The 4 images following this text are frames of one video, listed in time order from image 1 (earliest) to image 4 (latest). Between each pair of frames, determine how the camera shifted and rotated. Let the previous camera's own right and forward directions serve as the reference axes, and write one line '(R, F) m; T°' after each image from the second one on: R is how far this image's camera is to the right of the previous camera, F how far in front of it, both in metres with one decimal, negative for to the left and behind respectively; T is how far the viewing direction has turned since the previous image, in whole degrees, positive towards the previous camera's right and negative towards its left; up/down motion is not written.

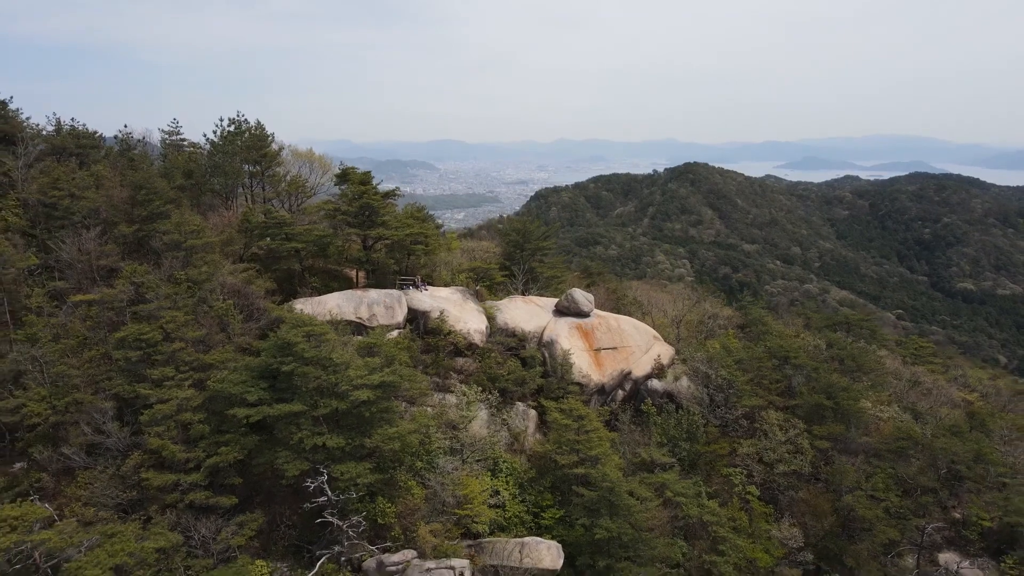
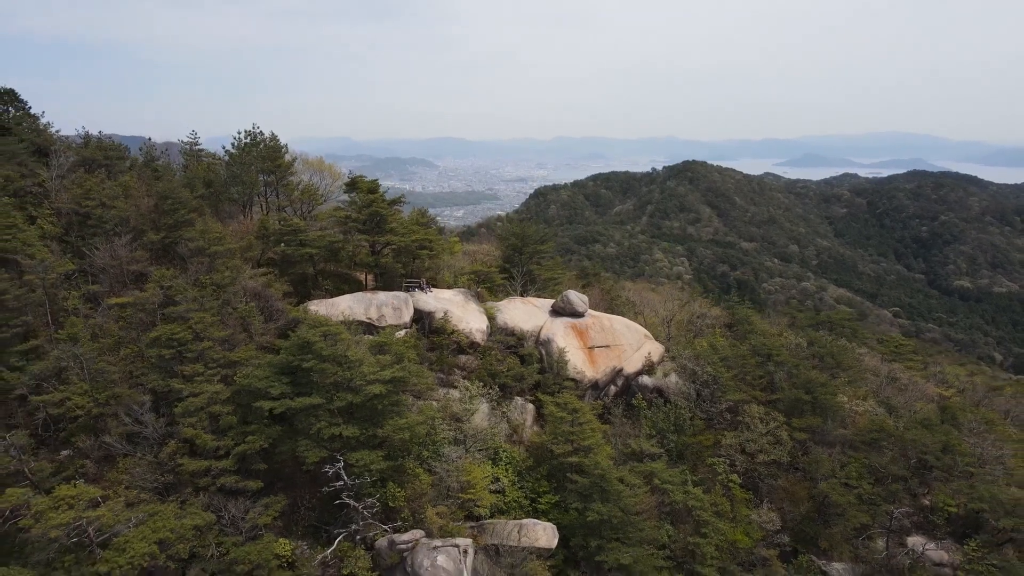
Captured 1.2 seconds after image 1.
(0.0, -0.9) m; 0°
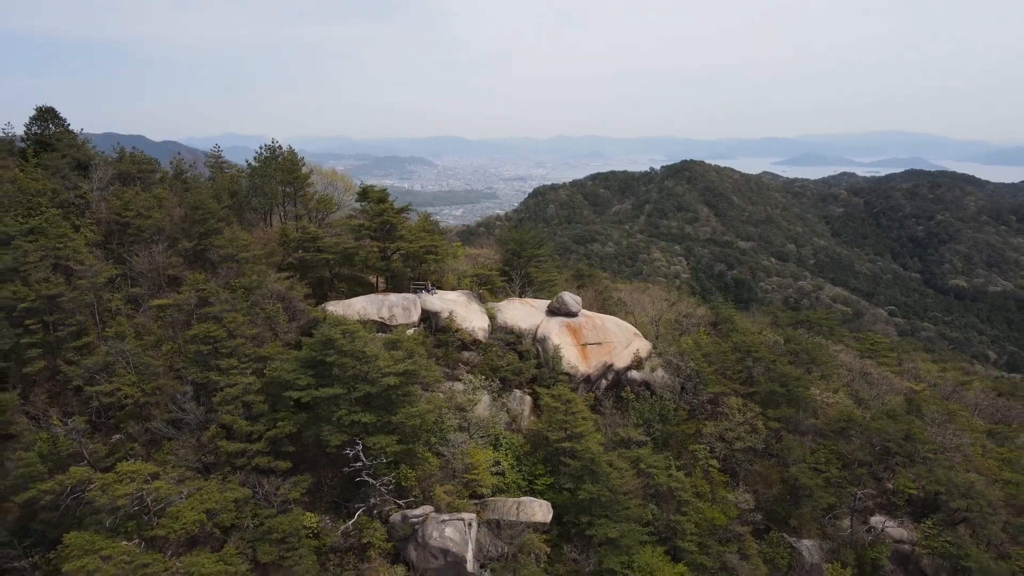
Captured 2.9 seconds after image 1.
(0.0, -1.3) m; 0°
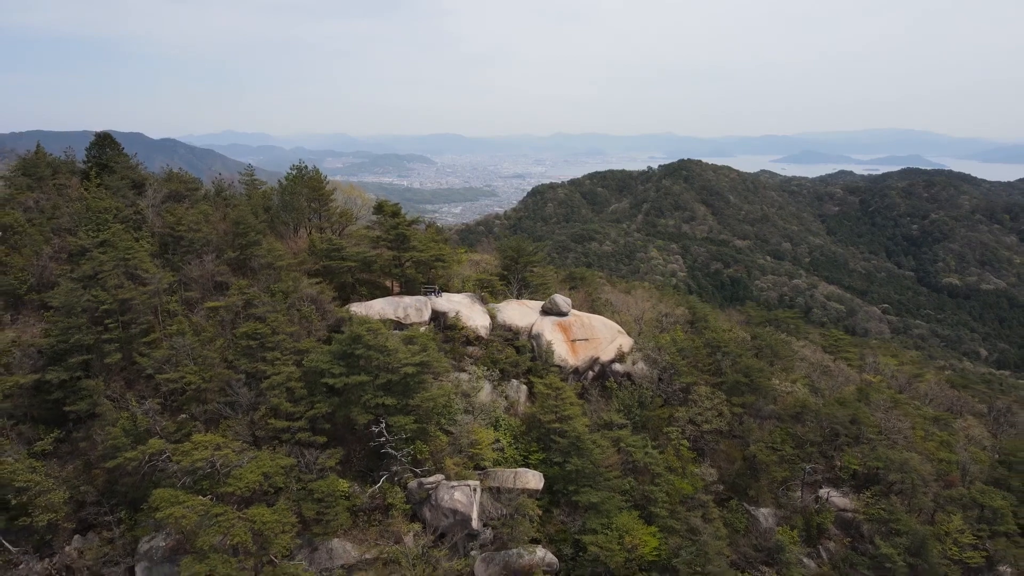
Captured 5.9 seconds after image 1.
(0.0, -2.3) m; 0°
